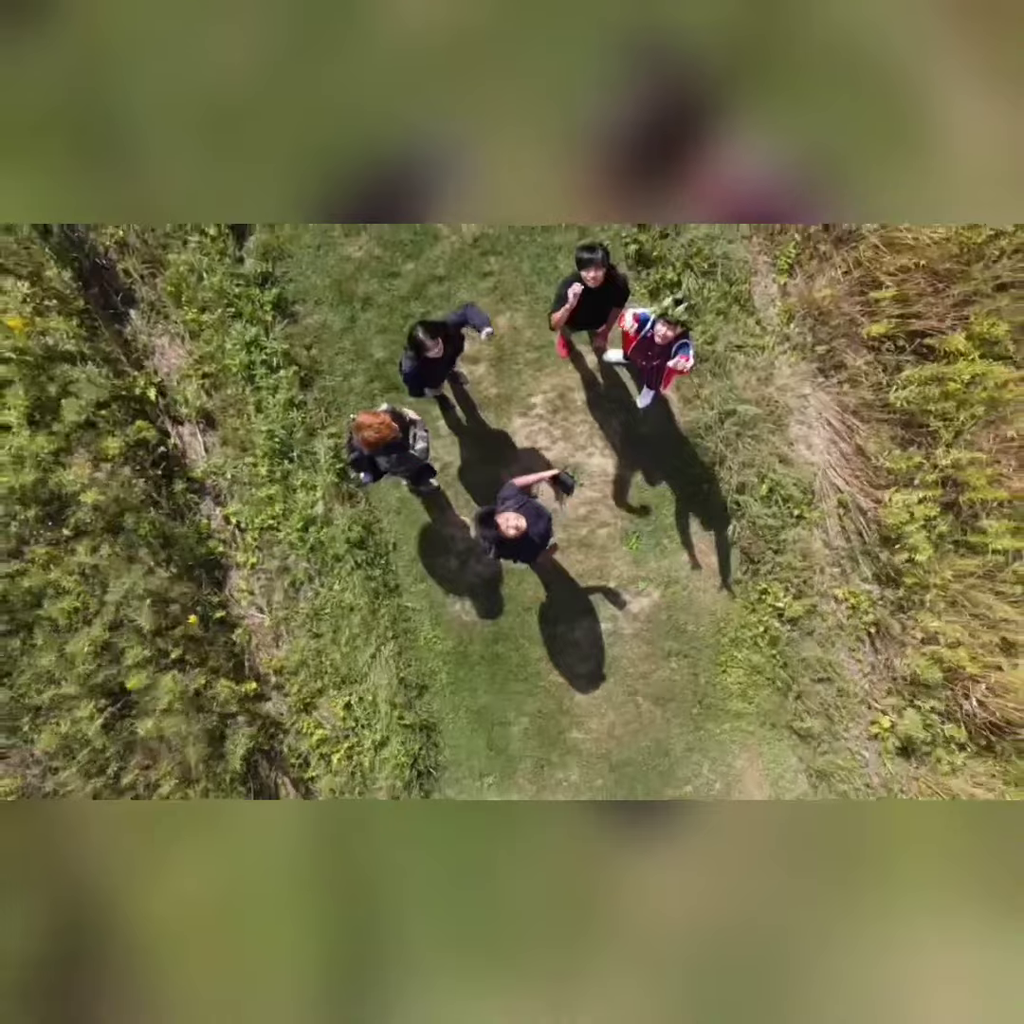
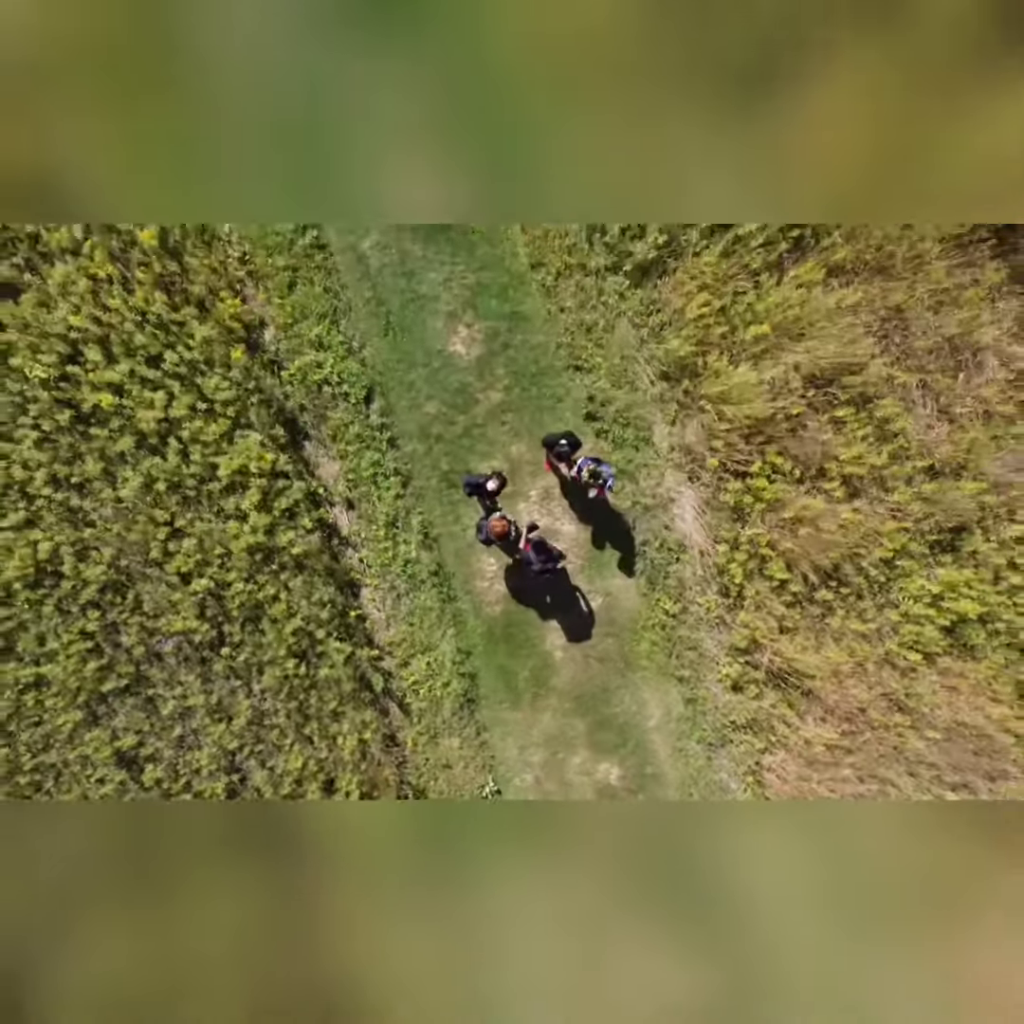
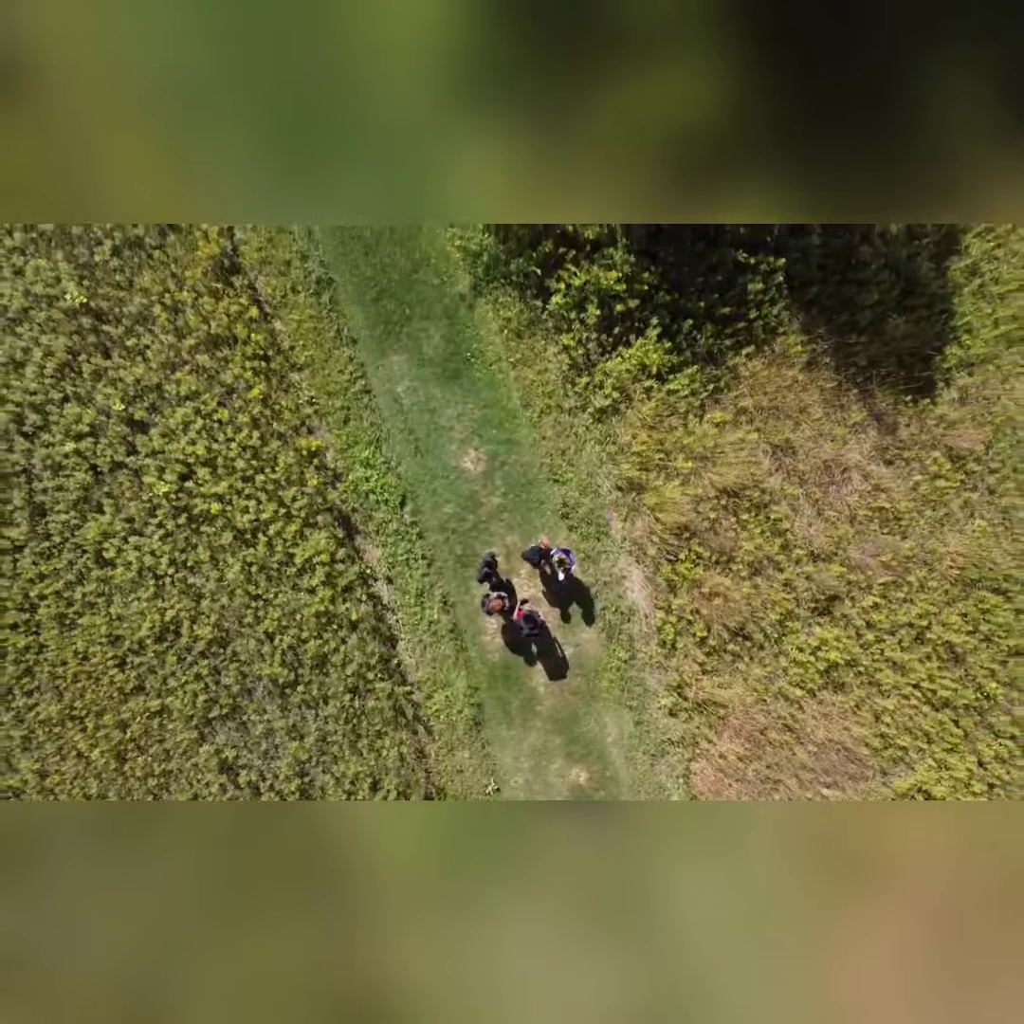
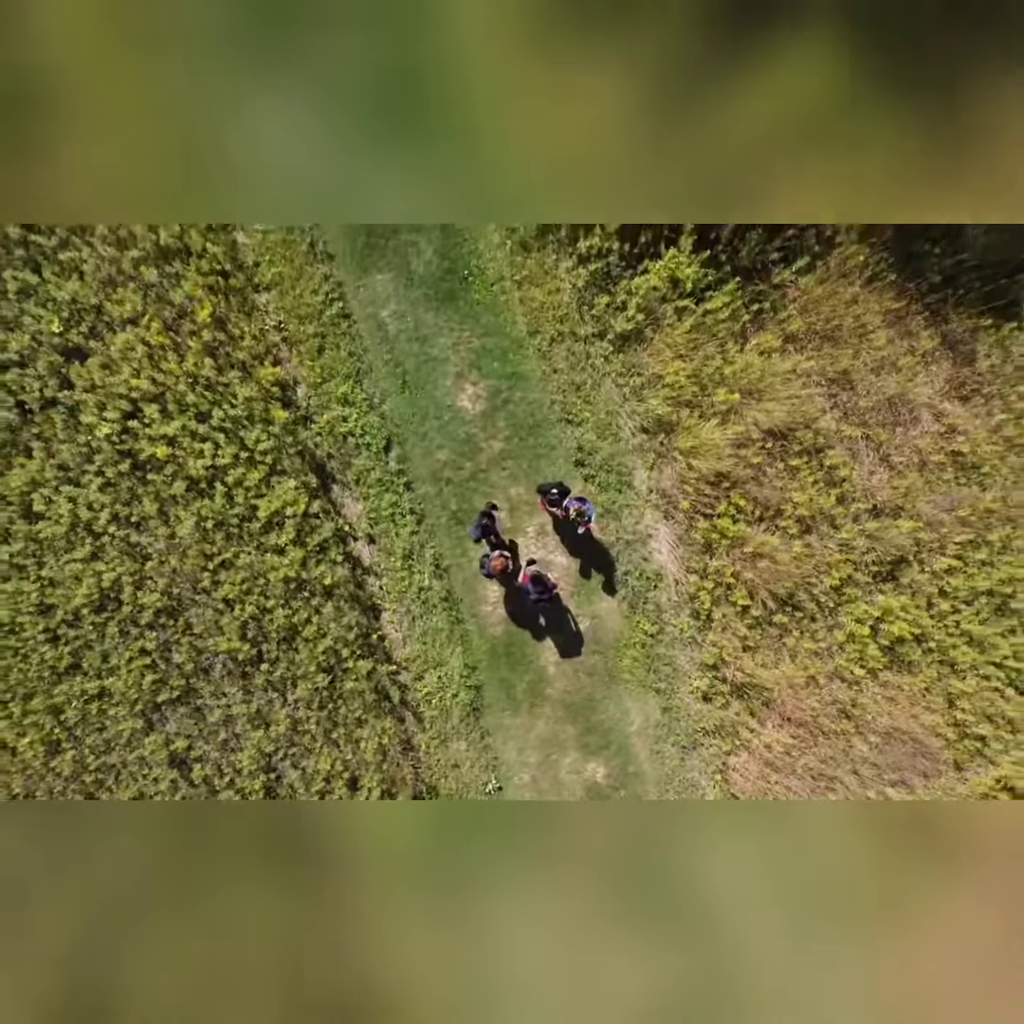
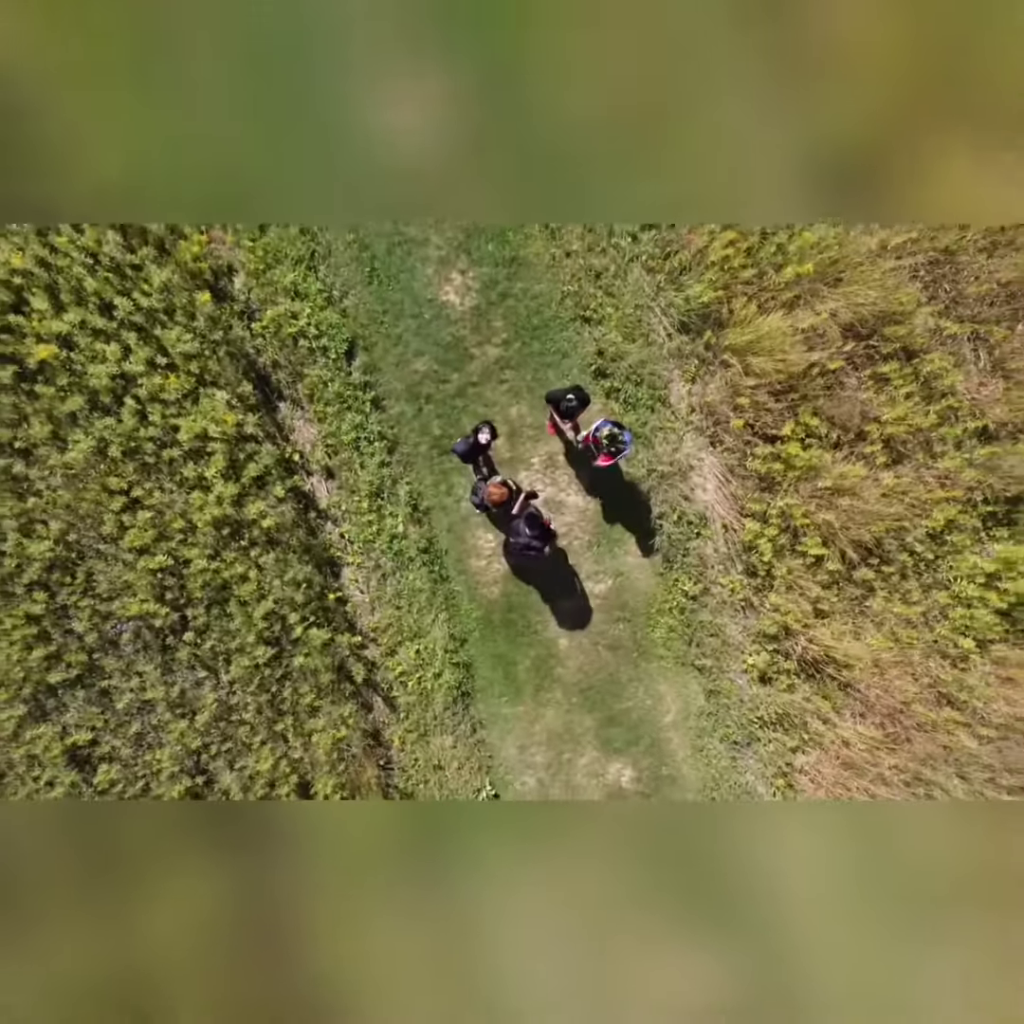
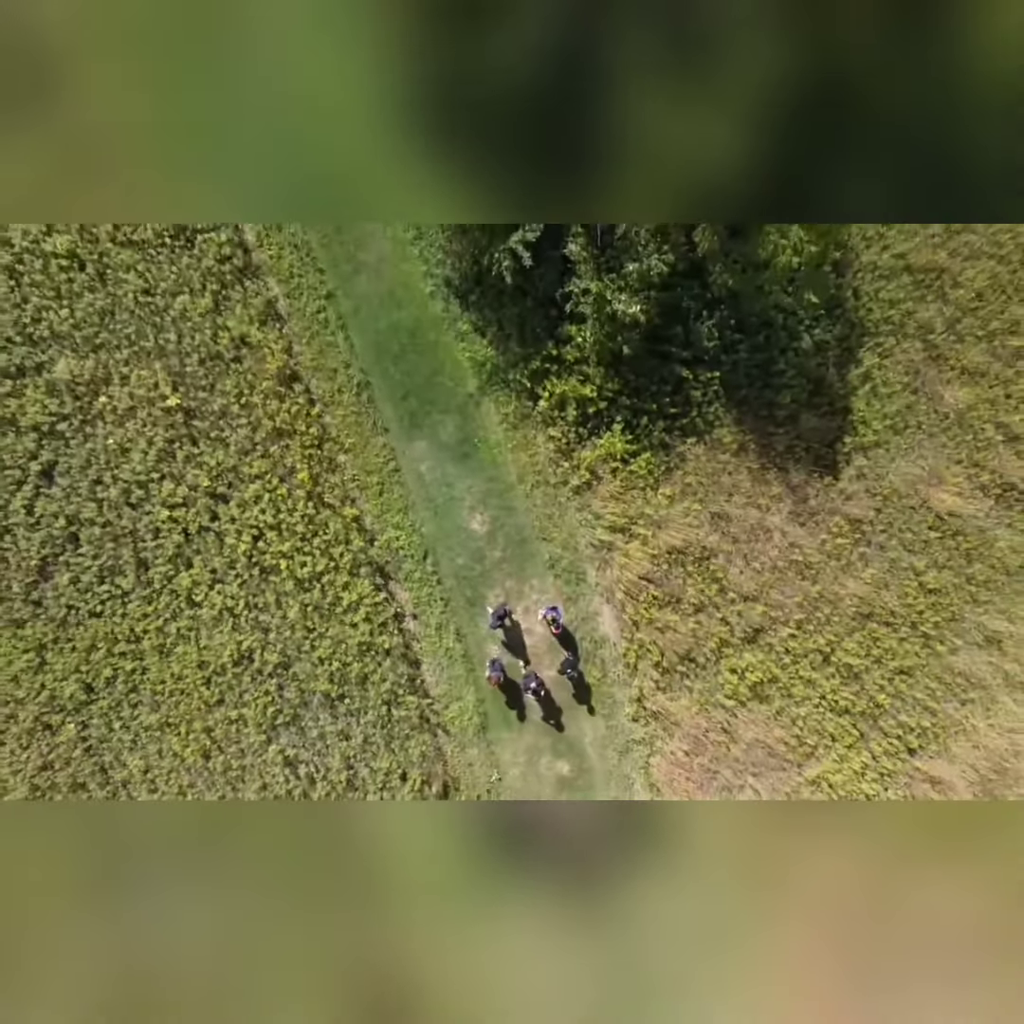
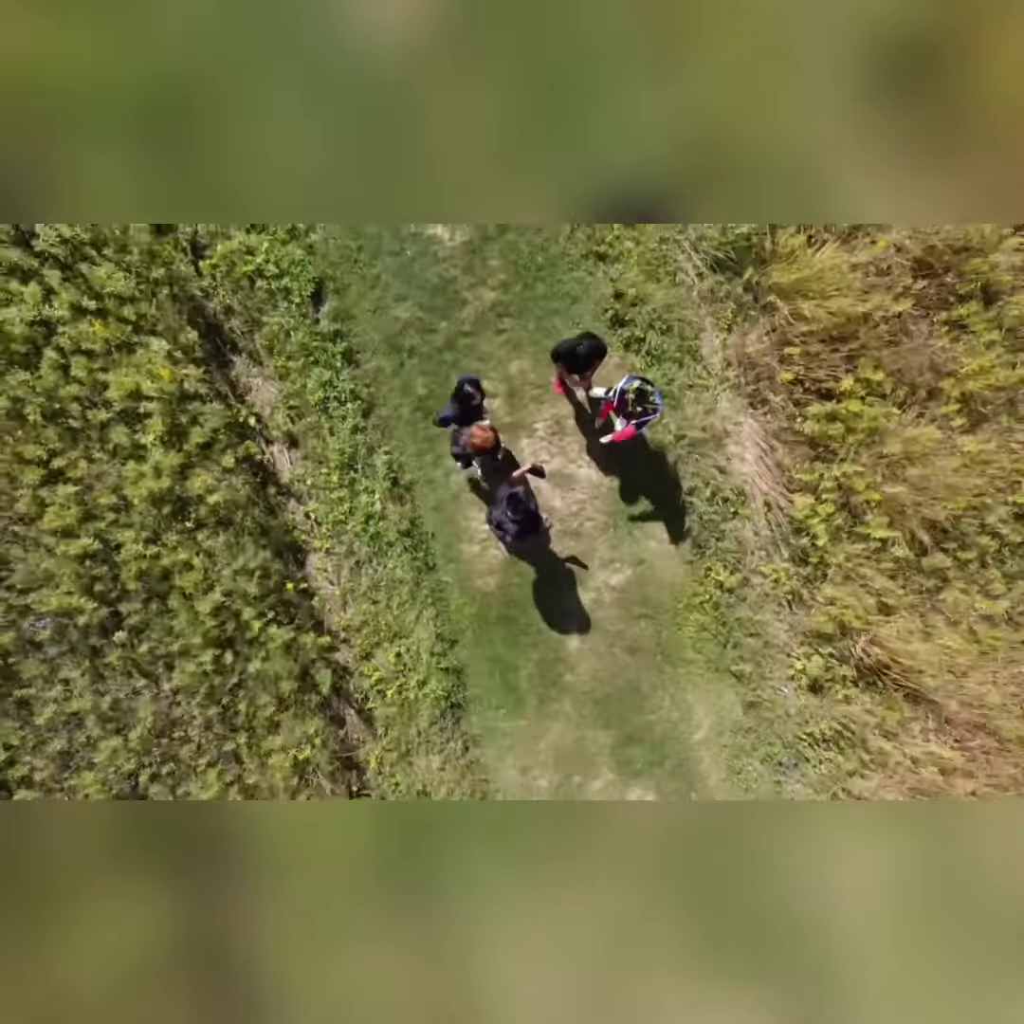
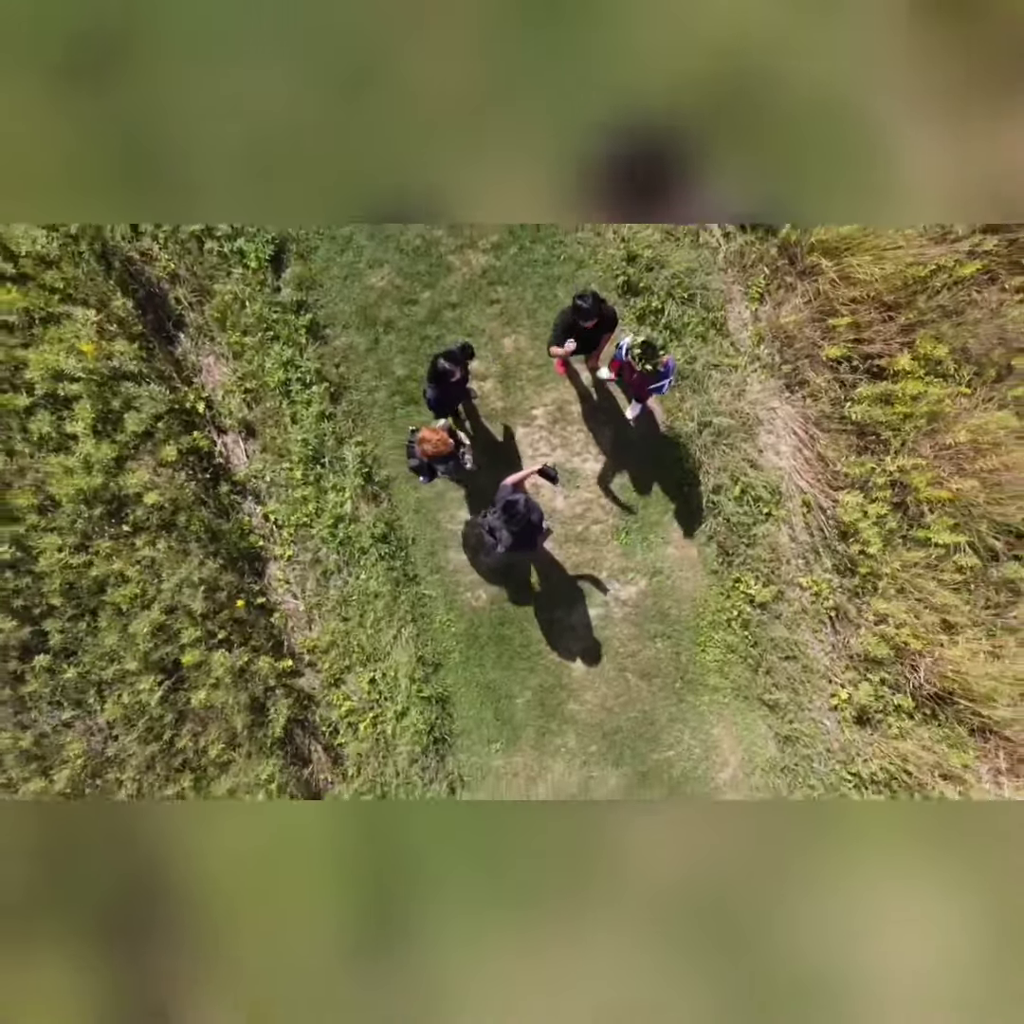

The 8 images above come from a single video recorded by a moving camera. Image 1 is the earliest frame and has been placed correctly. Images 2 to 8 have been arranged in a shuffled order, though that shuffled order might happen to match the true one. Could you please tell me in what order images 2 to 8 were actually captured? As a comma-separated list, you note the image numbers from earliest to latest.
8, 7, 5, 2, 4, 3, 6
